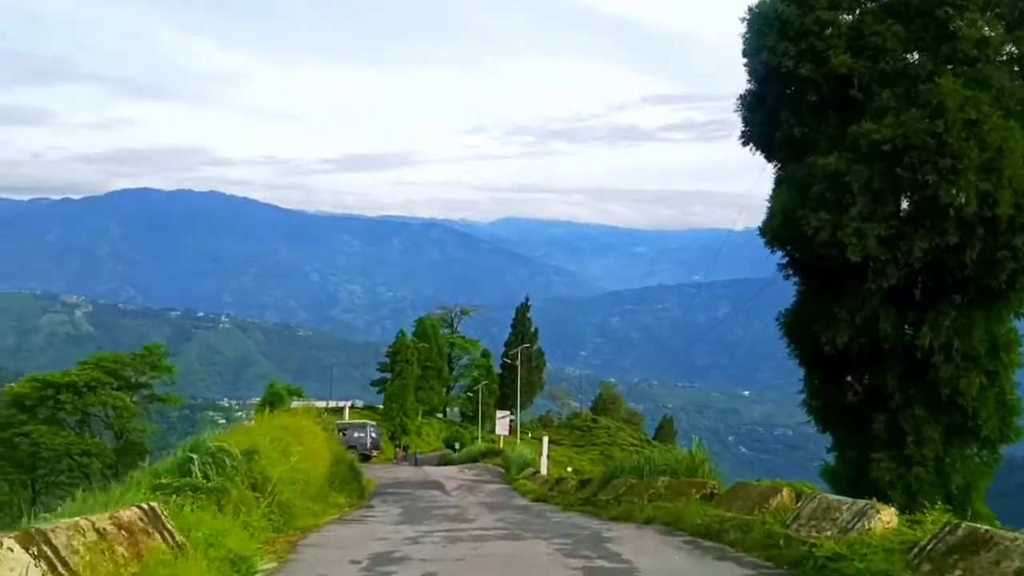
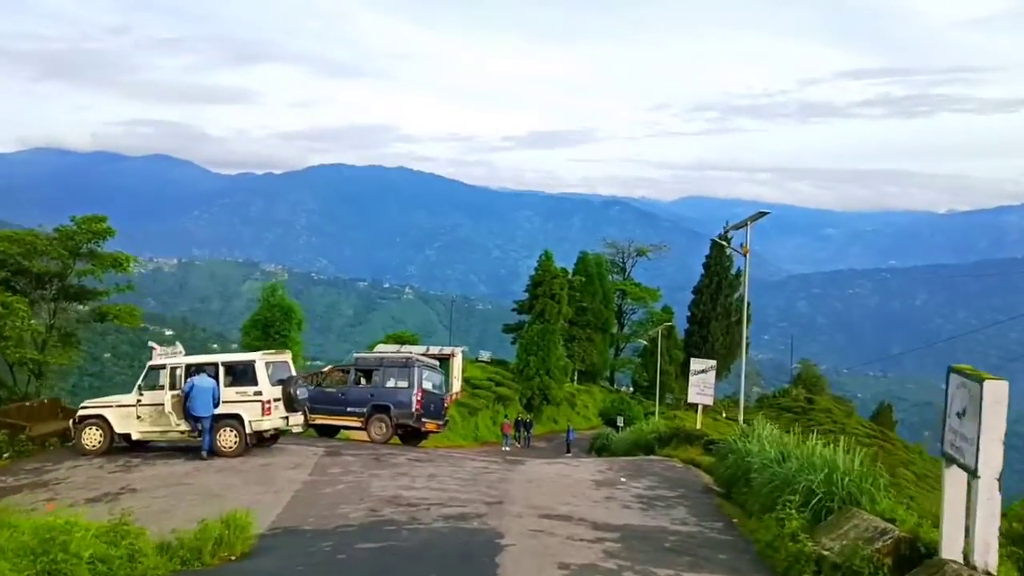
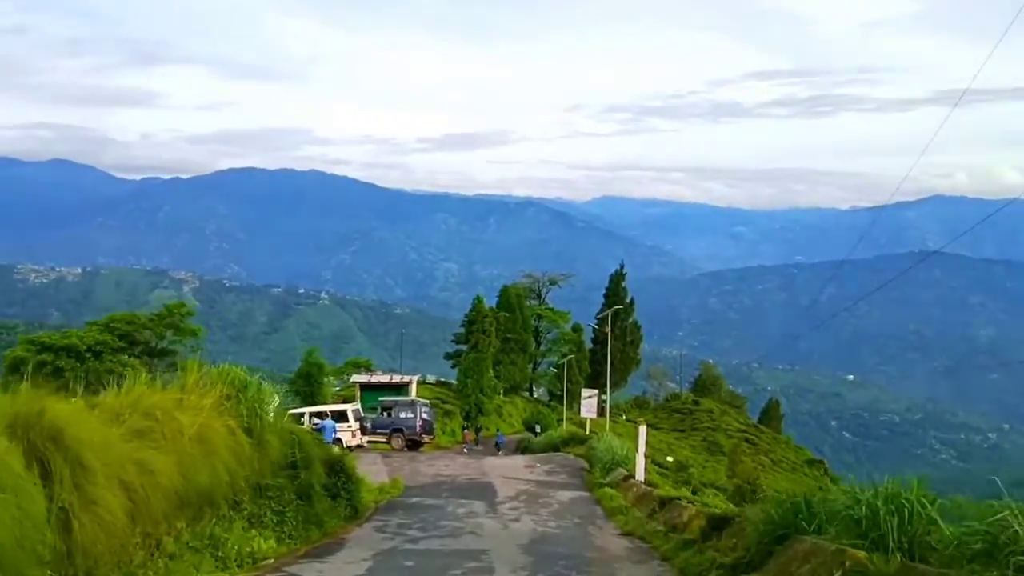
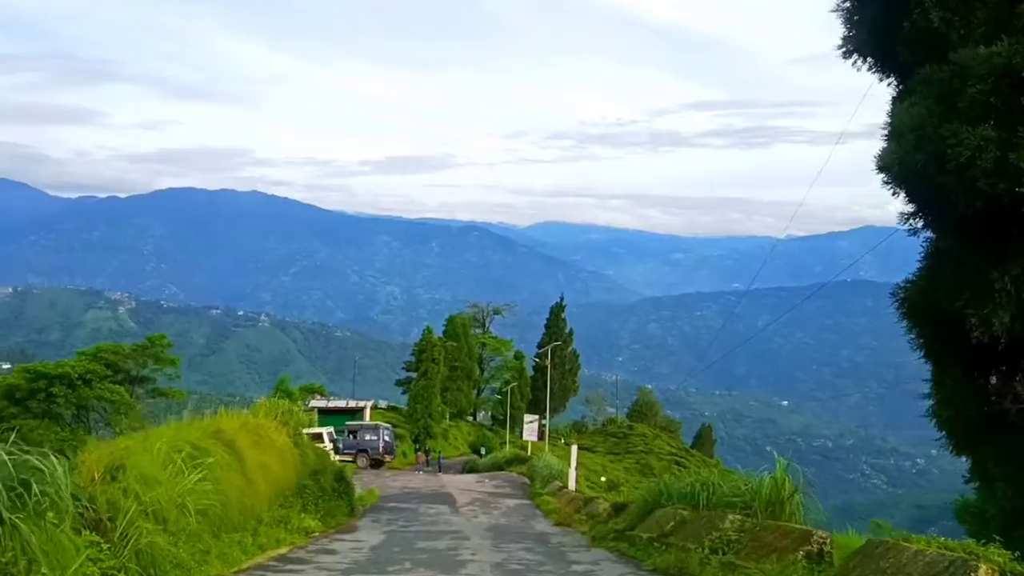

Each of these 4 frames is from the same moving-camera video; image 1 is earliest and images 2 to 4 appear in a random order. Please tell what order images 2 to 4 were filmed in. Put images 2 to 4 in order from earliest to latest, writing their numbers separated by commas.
4, 3, 2
